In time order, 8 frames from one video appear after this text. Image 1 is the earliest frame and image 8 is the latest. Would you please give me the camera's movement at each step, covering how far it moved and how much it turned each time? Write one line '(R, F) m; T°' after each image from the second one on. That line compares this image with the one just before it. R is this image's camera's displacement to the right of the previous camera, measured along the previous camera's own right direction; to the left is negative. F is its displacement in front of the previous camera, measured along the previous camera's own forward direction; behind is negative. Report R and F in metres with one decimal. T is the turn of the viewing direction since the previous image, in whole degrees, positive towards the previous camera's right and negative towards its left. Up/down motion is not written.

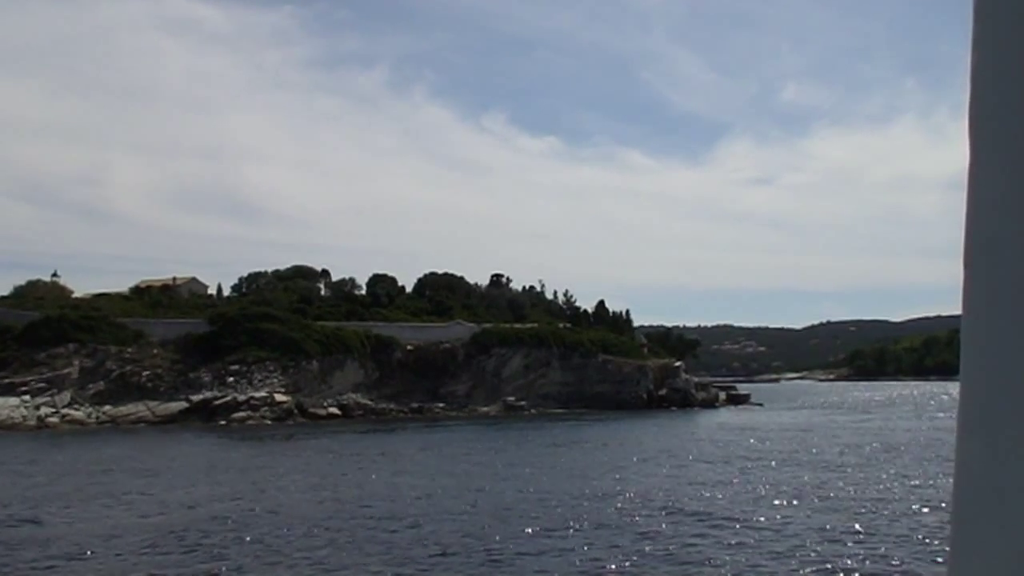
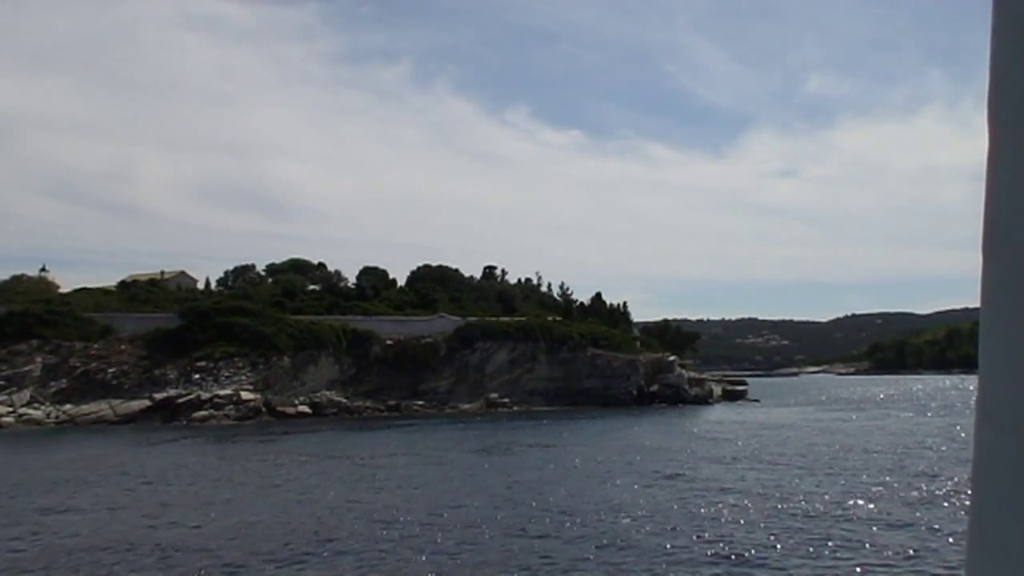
(+2.1, +2.5) m; -1°
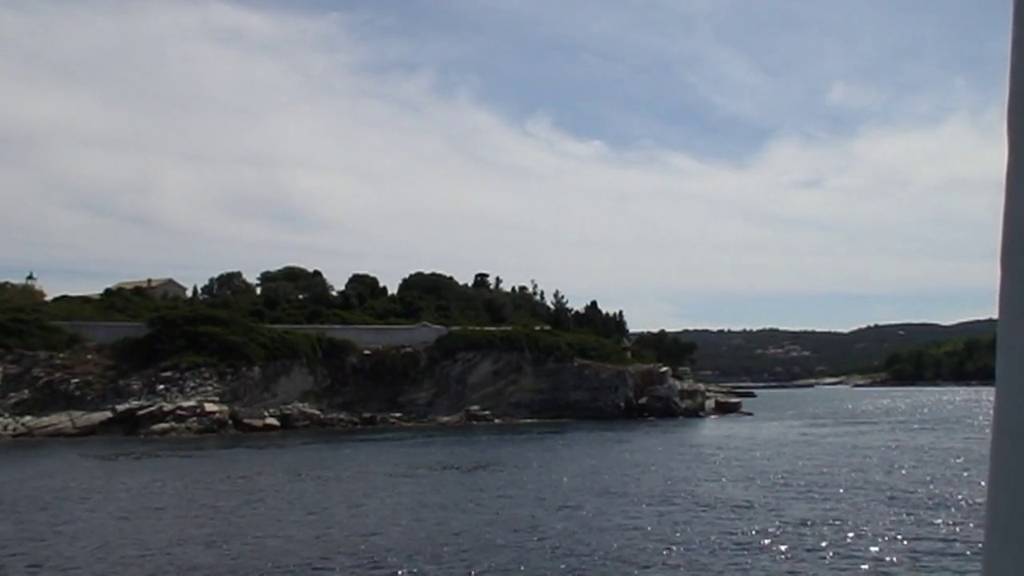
(+1.9, +2.2) m; -1°
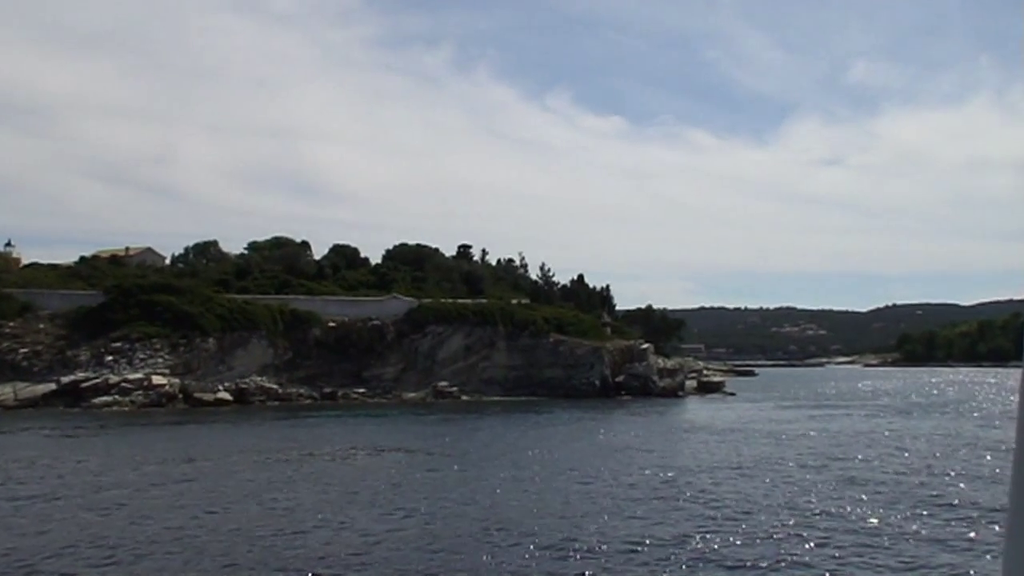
(+2.2, +2.4) m; -1°
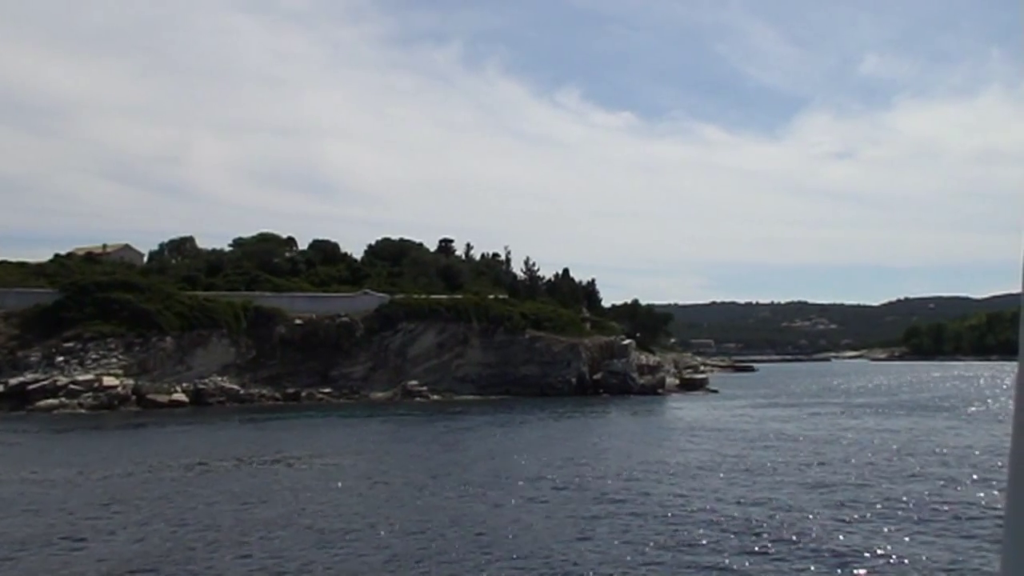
(+1.8, +2.0) m; -1°
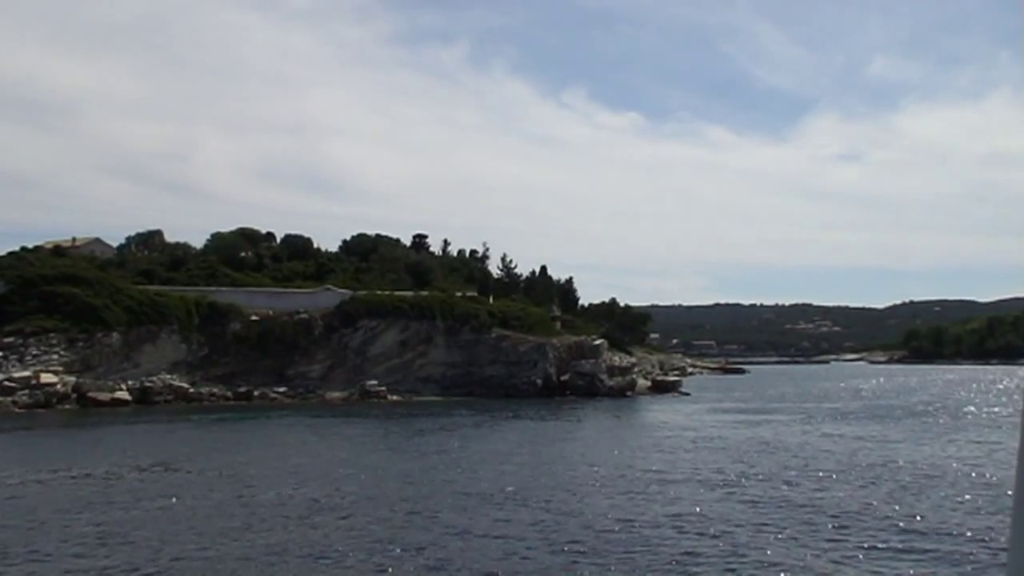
(+1.8, +1.9) m; 0°
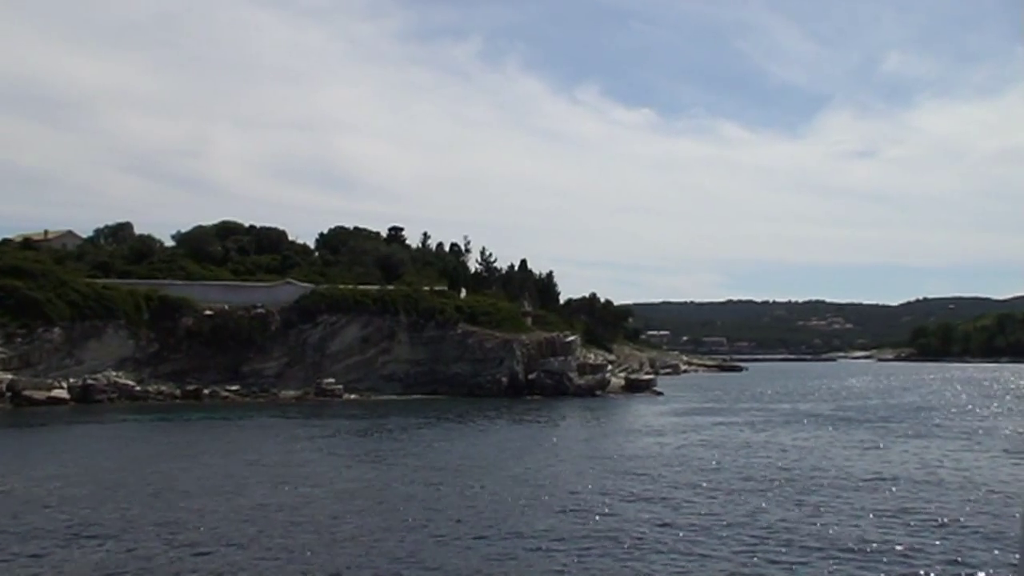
(+2.0, +2.2) m; -1°
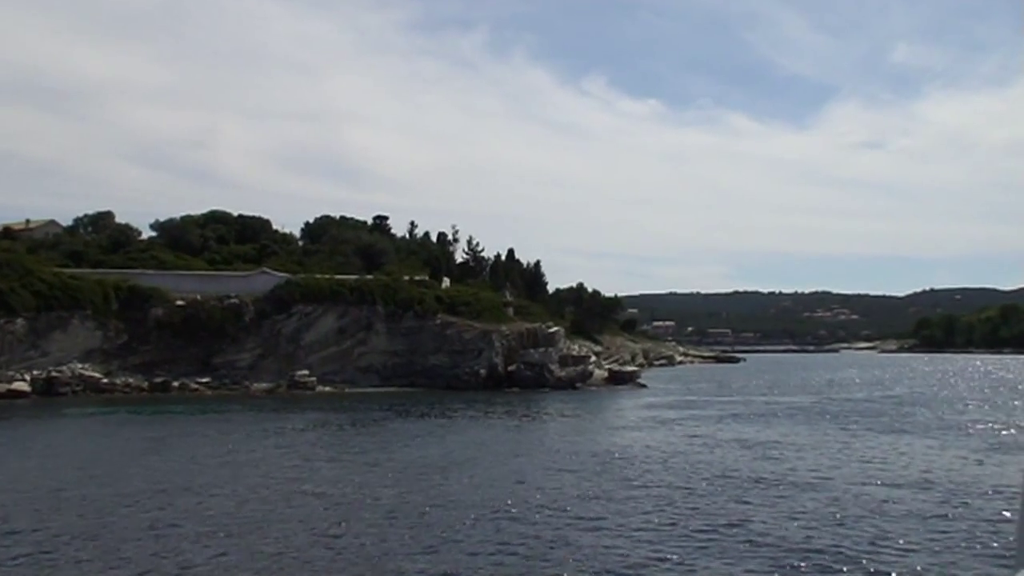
(+1.1, +1.3) m; 0°
